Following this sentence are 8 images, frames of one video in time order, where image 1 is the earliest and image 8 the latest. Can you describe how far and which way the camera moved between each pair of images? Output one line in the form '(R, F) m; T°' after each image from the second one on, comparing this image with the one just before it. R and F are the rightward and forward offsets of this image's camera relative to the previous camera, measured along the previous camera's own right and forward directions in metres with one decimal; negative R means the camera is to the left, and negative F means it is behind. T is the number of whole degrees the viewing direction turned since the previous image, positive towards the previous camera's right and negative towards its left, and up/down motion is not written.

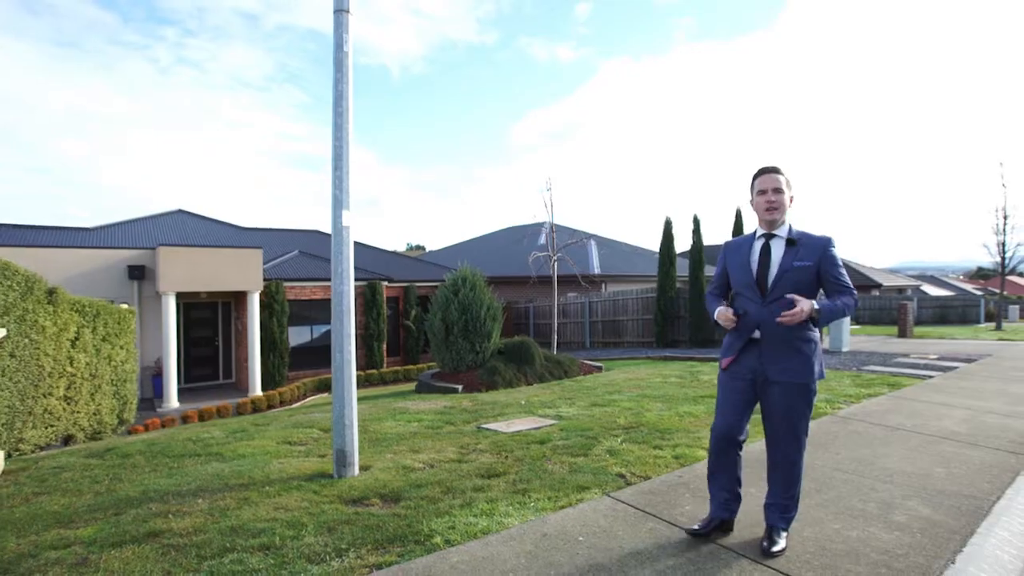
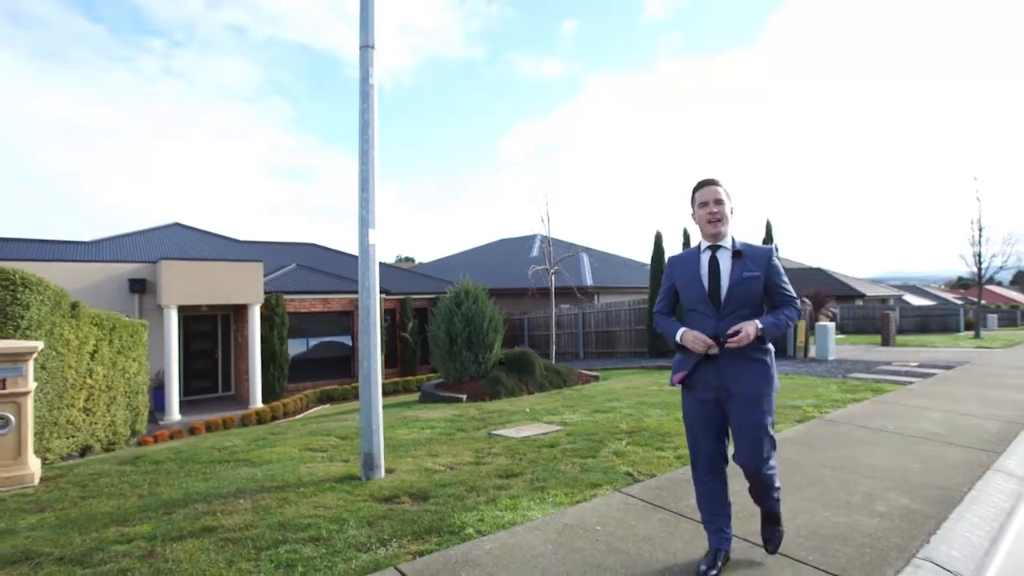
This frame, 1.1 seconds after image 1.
(-0.2, -0.4) m; +1°
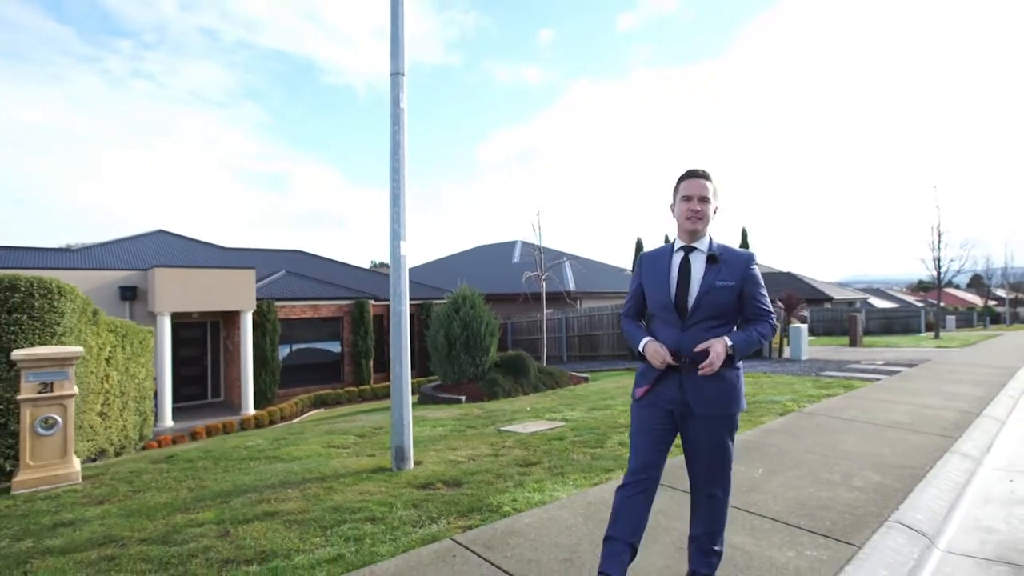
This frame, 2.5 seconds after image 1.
(-0.4, -0.5) m; +3°
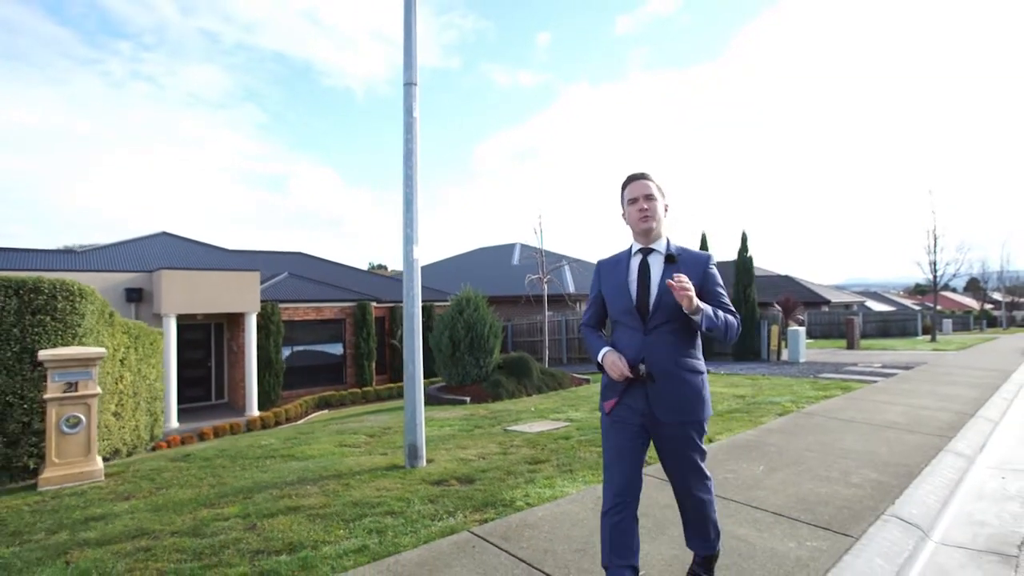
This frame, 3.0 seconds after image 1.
(-0.1, -0.2) m; 0°
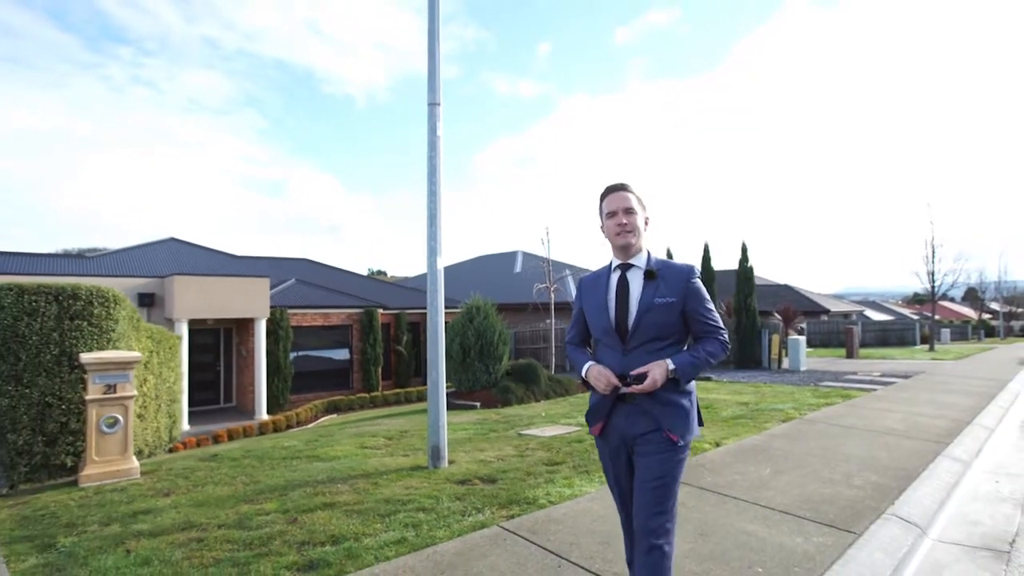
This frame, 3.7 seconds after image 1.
(-0.2, -0.3) m; 0°
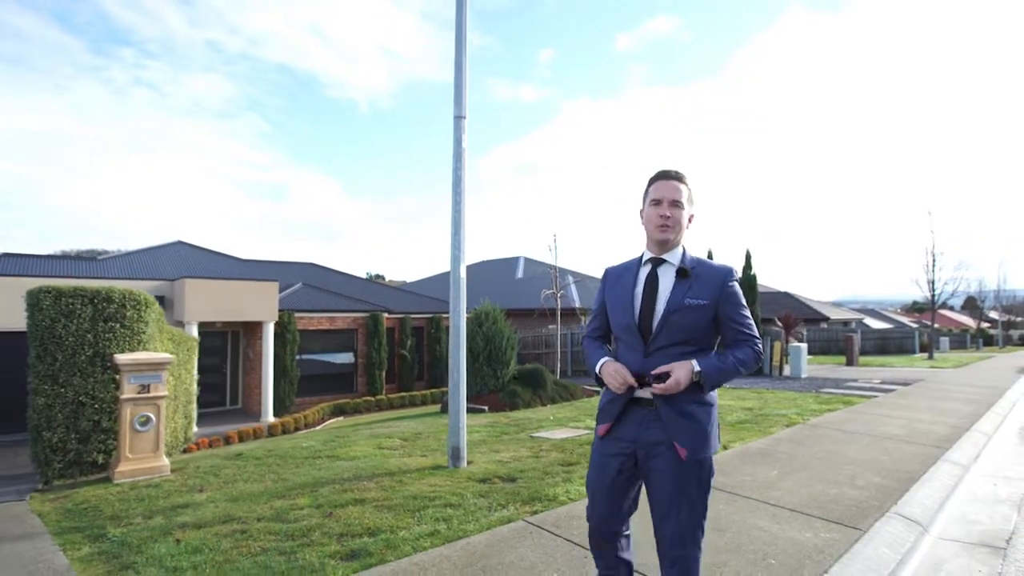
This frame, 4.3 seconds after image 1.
(-0.2, -0.2) m; 0°
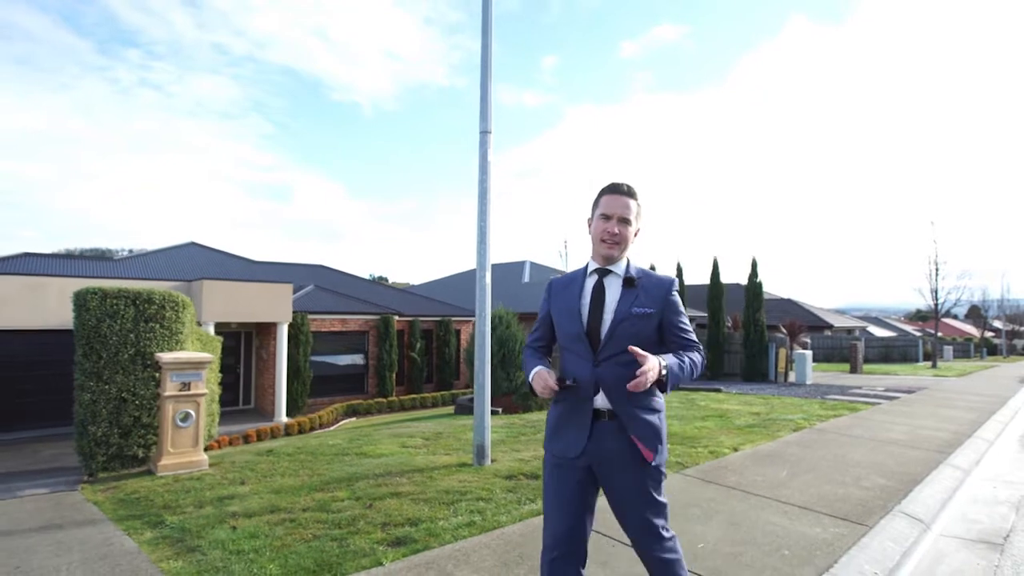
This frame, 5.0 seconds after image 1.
(-0.2, -0.3) m; 0°
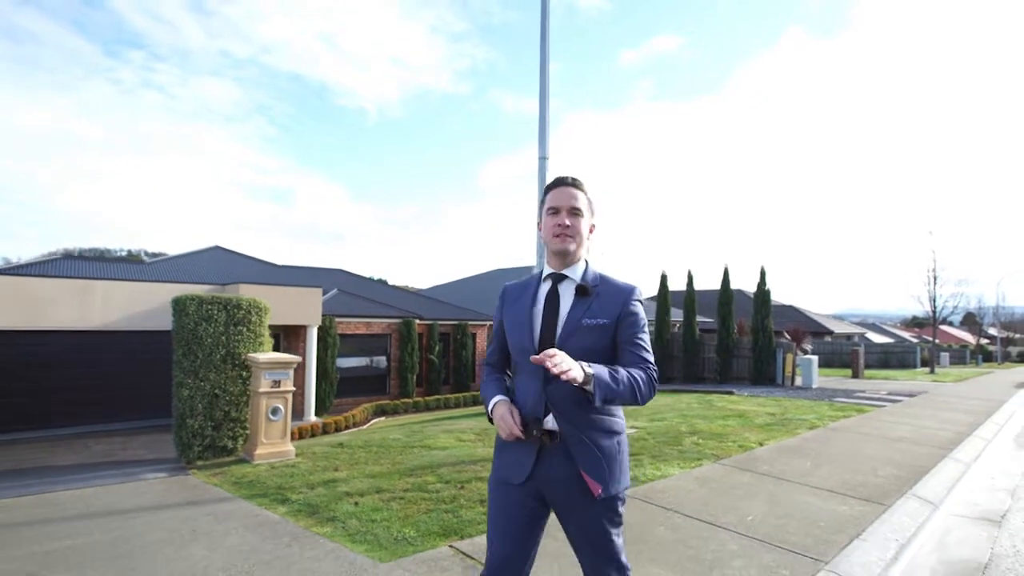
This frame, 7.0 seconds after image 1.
(-0.7, -0.8) m; 0°
